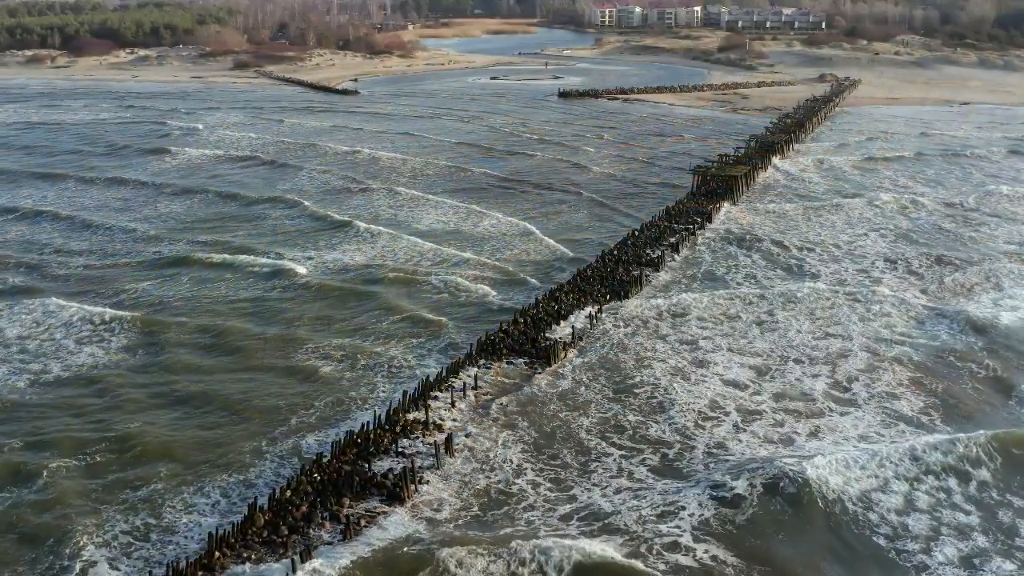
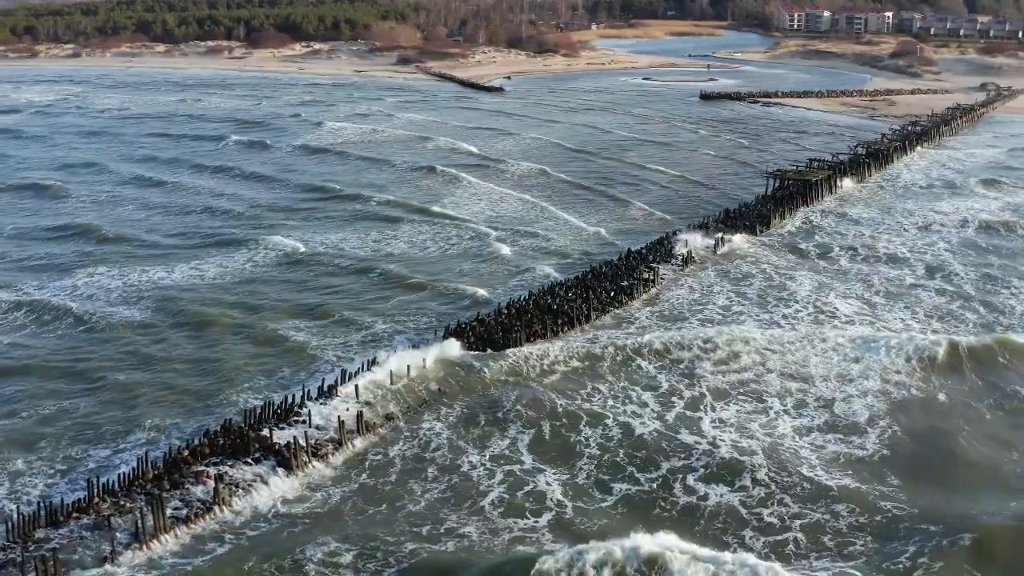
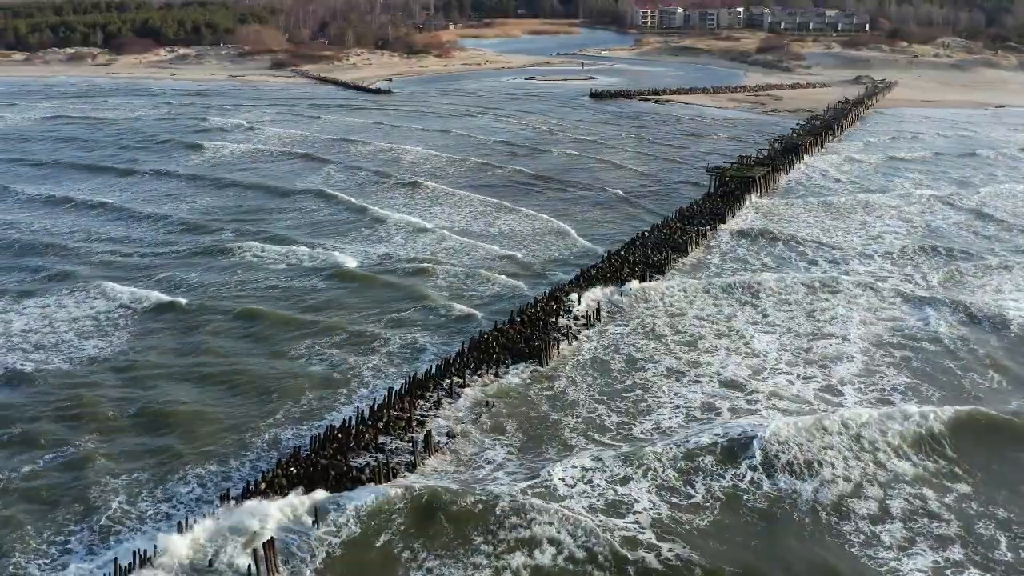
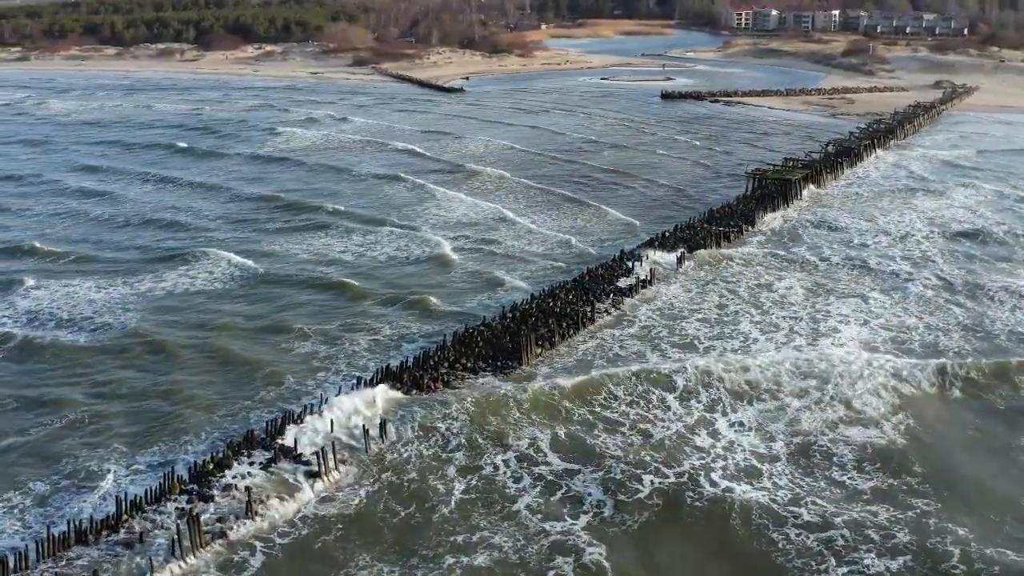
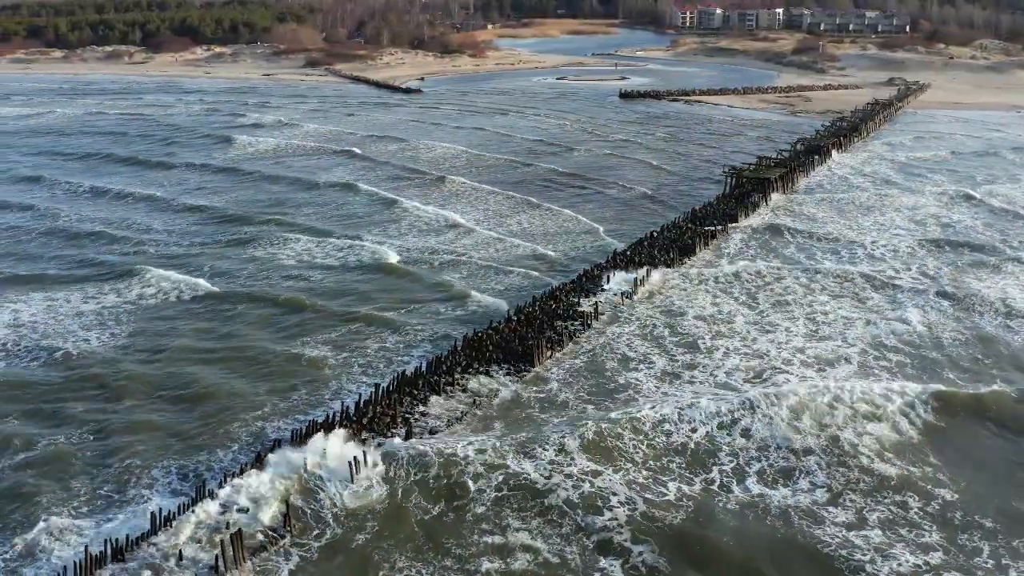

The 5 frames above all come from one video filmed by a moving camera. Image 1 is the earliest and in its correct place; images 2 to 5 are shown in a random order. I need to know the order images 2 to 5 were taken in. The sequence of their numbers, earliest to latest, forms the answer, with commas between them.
3, 5, 4, 2
